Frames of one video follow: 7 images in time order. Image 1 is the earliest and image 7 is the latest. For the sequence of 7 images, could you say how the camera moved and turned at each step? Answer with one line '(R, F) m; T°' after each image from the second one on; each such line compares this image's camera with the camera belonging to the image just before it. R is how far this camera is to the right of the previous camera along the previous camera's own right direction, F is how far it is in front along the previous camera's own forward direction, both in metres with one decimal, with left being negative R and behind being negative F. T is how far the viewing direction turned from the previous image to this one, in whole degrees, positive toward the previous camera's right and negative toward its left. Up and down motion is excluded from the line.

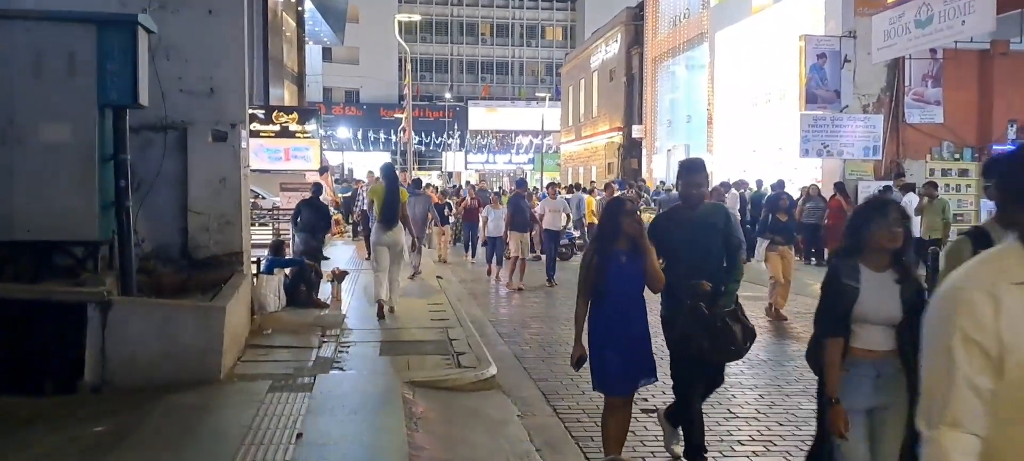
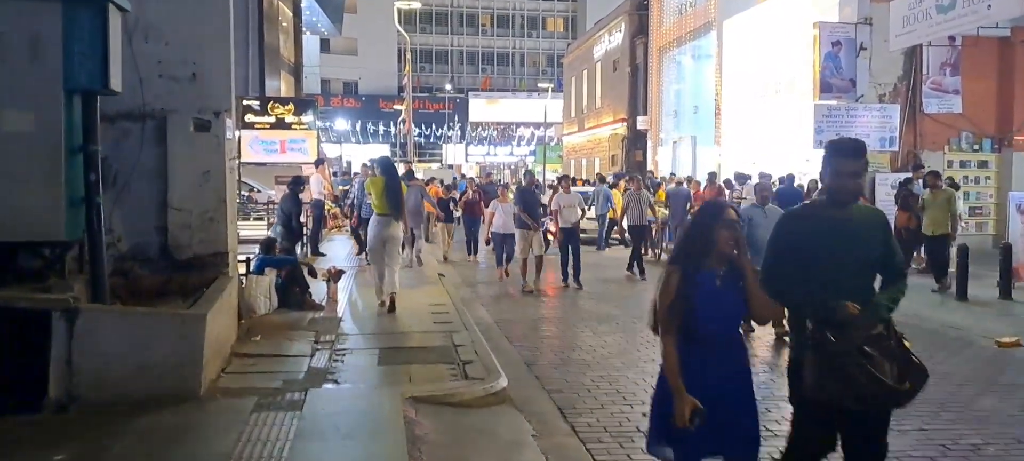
(-0.1, +0.7) m; 0°
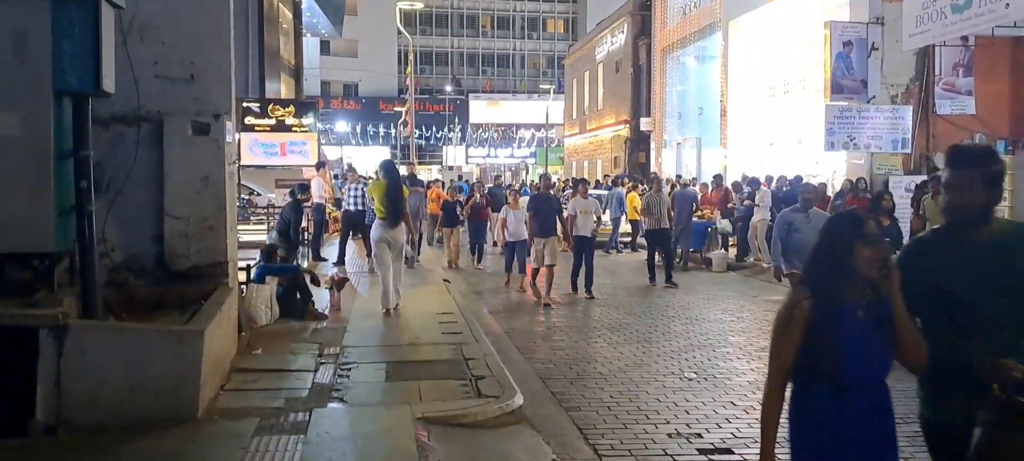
(-0.1, +0.4) m; 0°
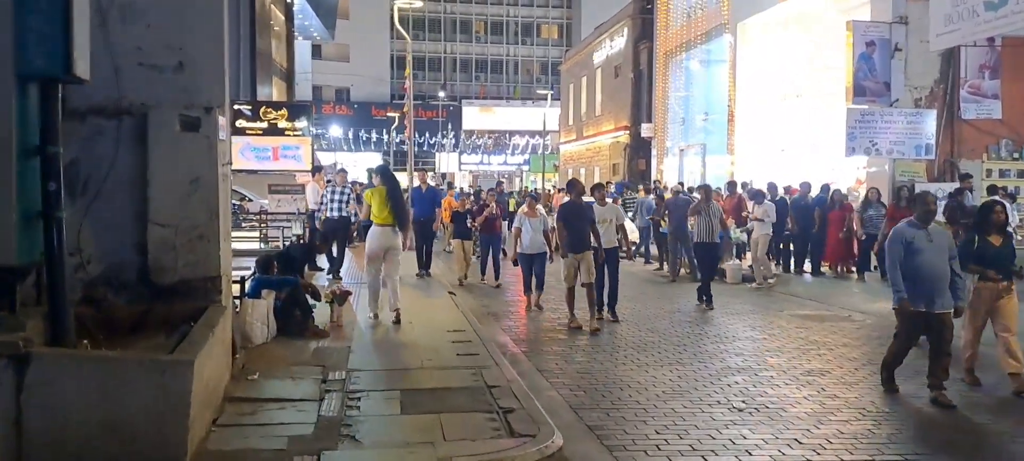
(-0.3, +0.9) m; +1°
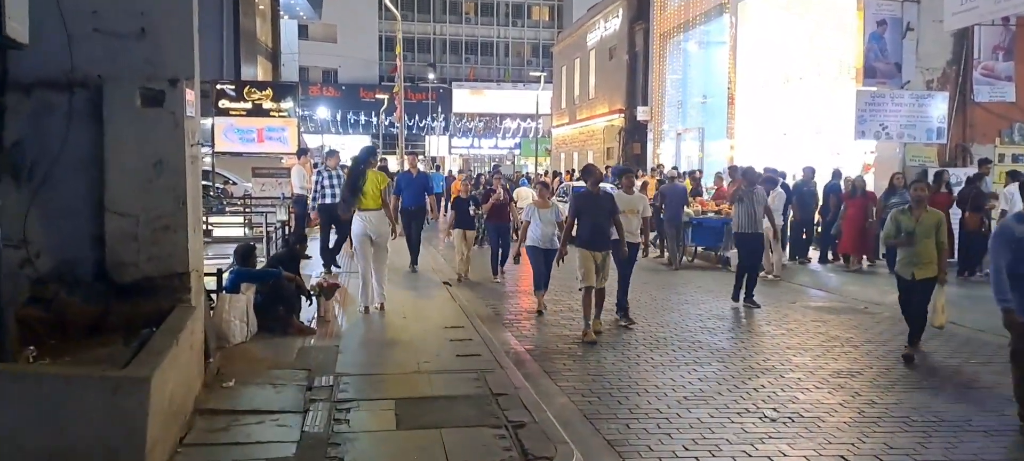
(-0.1, +0.8) m; +1°
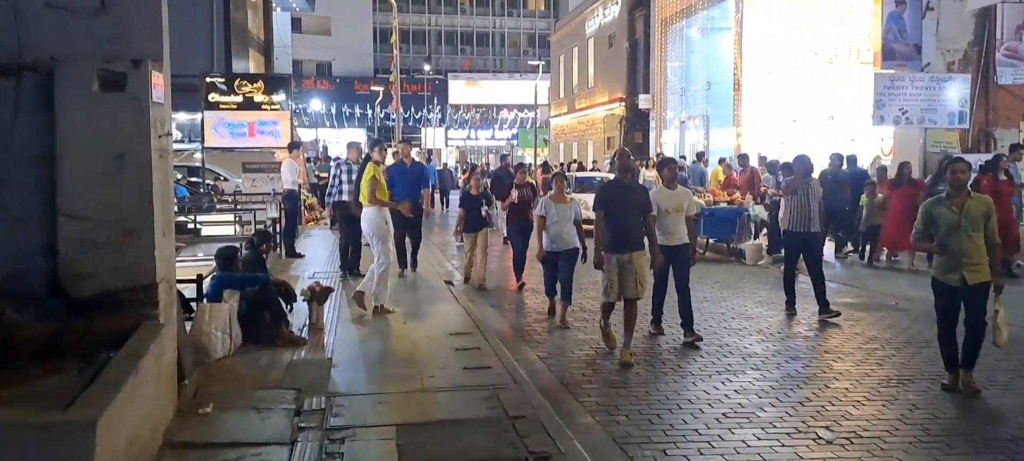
(-0.1, +0.8) m; 0°
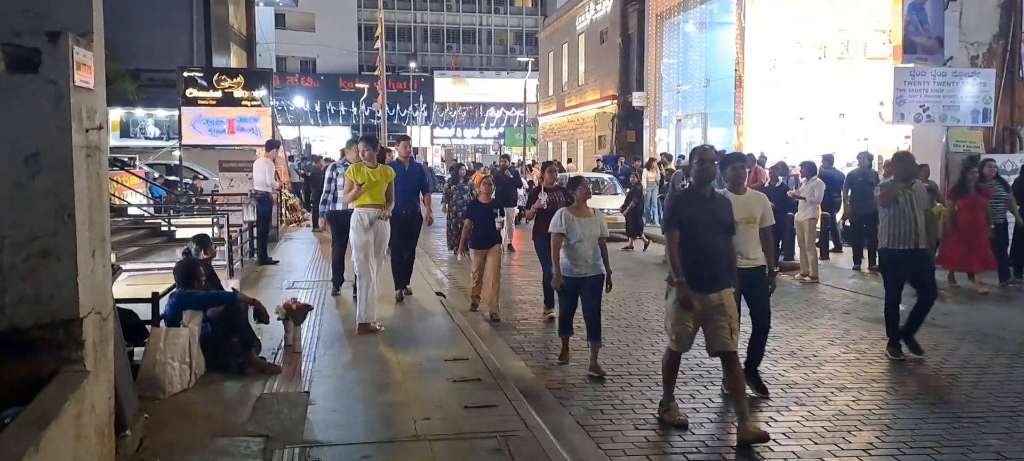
(-0.2, +1.1) m; +1°
